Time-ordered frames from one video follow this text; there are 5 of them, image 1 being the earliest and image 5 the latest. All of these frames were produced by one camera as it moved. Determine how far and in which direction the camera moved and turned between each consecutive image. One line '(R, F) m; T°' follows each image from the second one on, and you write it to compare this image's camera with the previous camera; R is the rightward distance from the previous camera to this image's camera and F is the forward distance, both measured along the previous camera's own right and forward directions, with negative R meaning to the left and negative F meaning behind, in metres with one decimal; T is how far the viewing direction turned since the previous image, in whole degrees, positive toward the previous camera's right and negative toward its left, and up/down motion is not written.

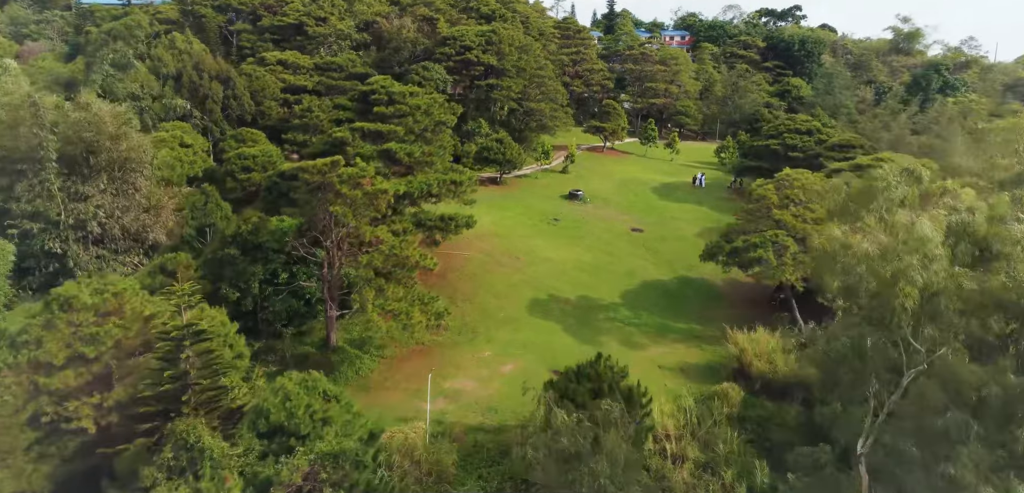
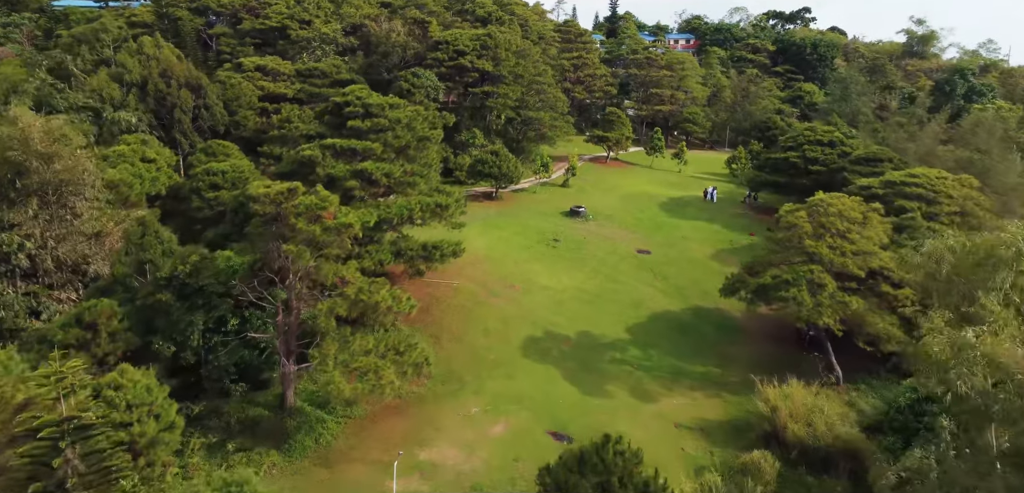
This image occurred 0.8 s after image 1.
(+0.3, +3.4) m; 0°
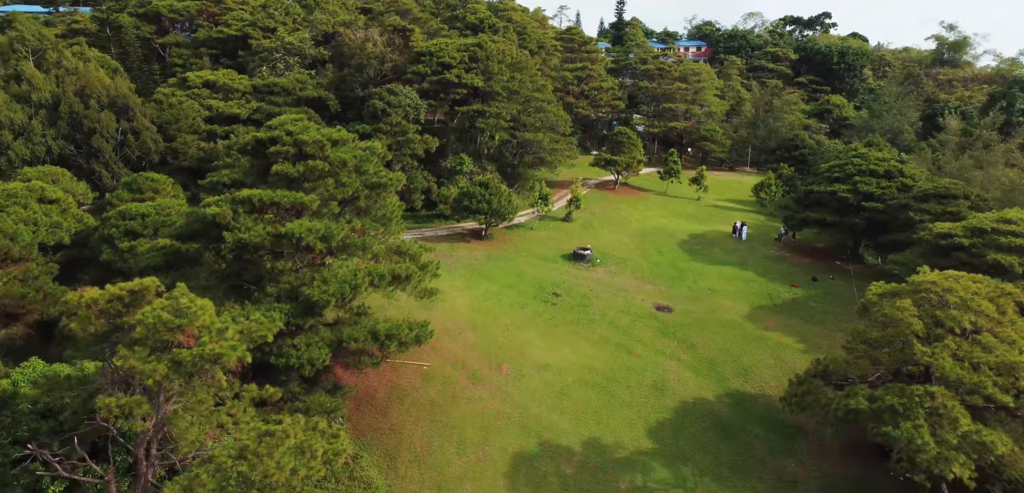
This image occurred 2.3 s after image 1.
(+0.6, +6.7) m; 0°
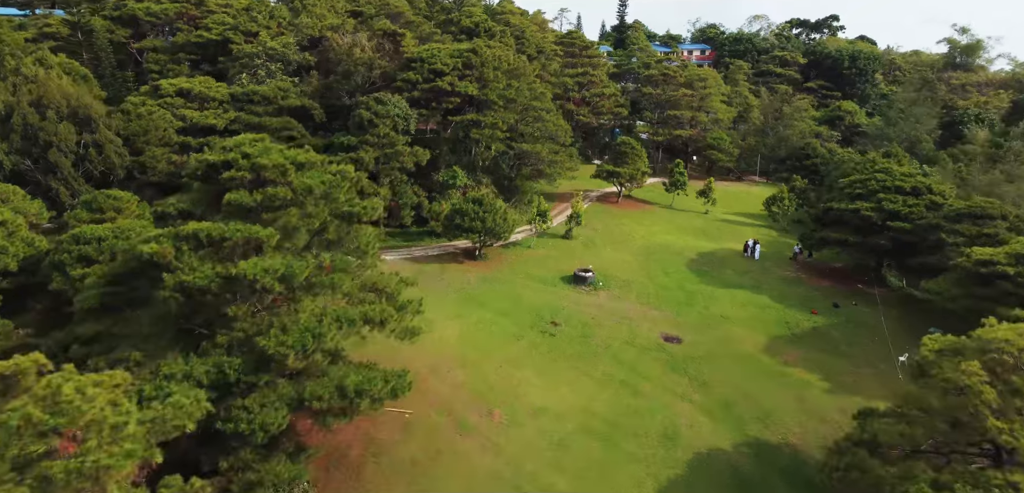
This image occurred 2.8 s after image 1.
(+0.2, +2.6) m; 0°
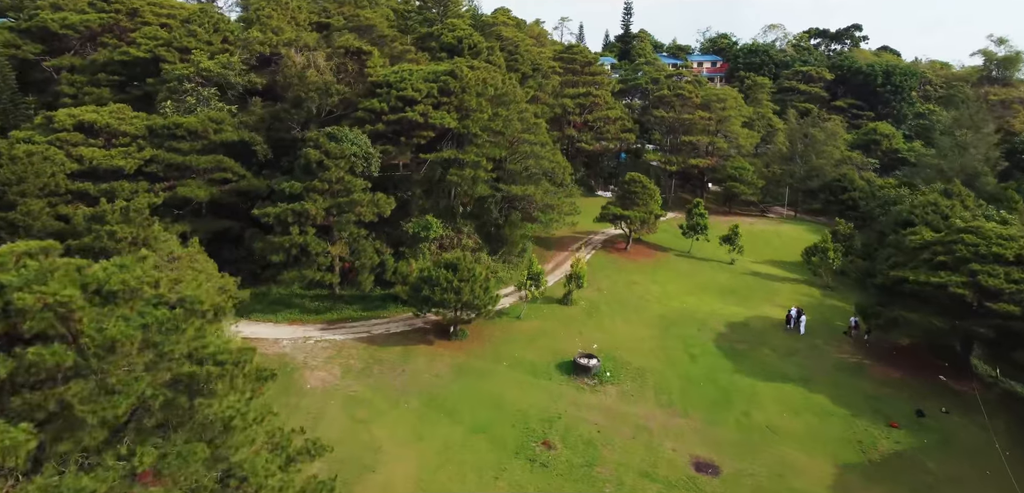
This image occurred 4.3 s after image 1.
(+0.7, +7.1) m; 0°
